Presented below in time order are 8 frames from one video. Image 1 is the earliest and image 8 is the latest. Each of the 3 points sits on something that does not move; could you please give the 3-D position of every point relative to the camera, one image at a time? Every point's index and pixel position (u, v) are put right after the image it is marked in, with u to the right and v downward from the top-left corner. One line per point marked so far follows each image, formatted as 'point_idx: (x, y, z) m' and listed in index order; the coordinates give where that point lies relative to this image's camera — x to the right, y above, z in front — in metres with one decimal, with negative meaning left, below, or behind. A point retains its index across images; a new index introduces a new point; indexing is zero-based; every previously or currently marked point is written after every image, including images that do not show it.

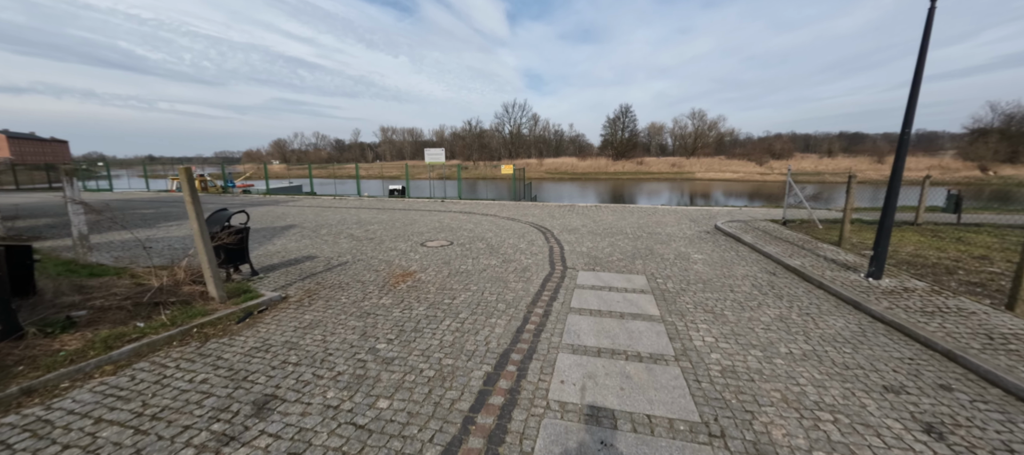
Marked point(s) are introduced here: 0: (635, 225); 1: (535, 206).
0: (+3.8, +0.1, +10.8) m
1: (+1.0, +0.9, +15.8) m
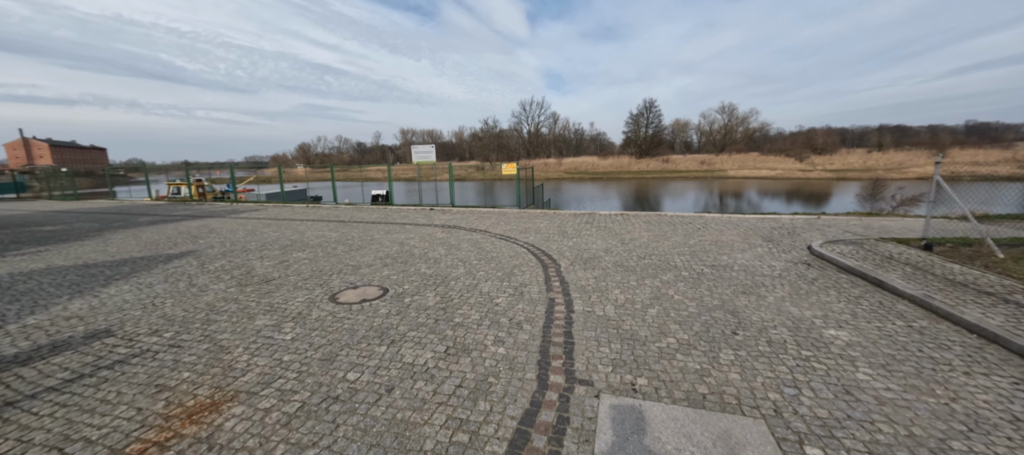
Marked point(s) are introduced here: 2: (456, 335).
0: (+3.6, -0.5, +7.2) m
1: (+1.0, +0.3, +12.3) m
2: (-0.6, -1.2, +3.8) m
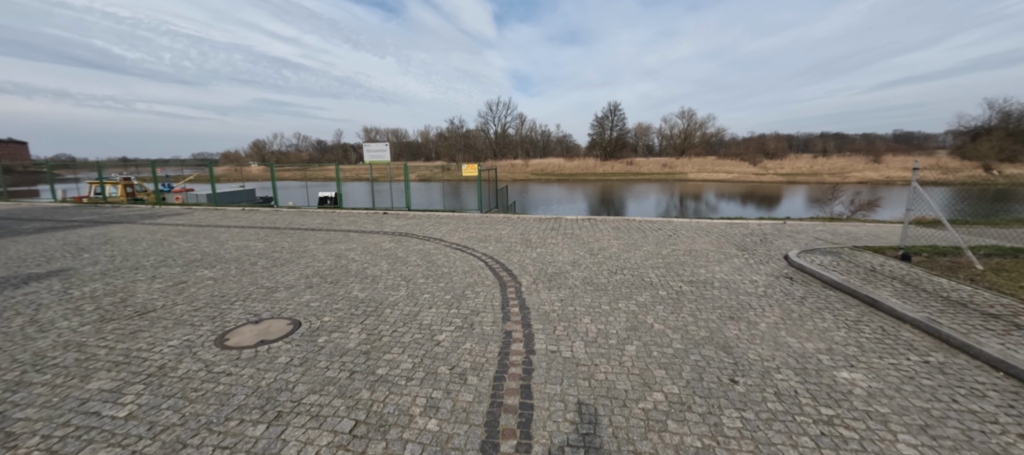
0: (+2.7, -0.7, +6.5) m
1: (-0.3, +0.1, +11.4) m
2: (-1.1, -1.4, +2.8) m
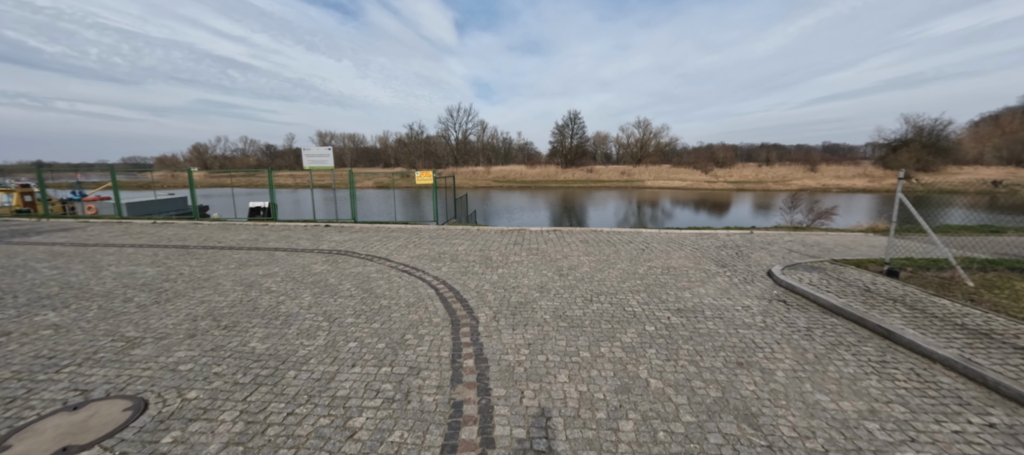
0: (+2.0, -0.9, +5.7) m
1: (-1.5, -0.3, +10.3) m
2: (-1.4, -1.6, +1.6) m
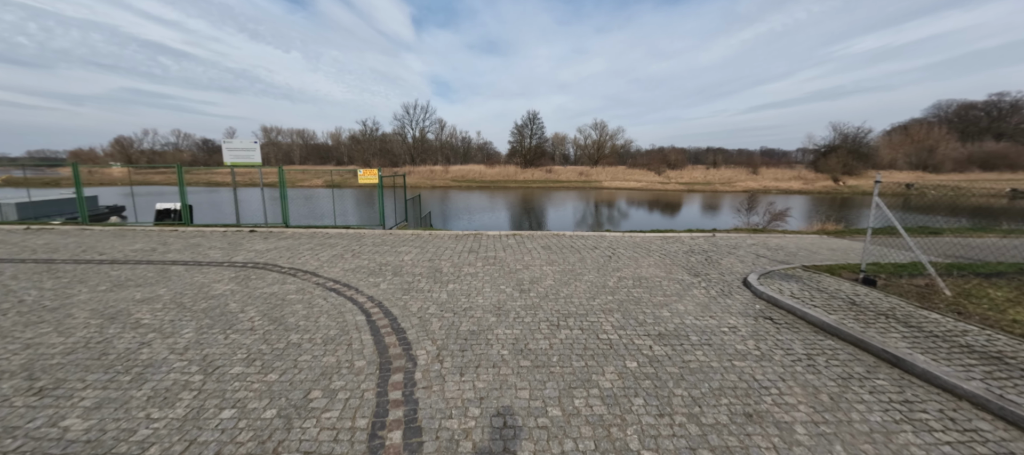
0: (+1.4, -1.0, +5.0) m
1: (-2.6, -0.4, +9.1) m
2: (-1.6, -1.8, +0.5) m
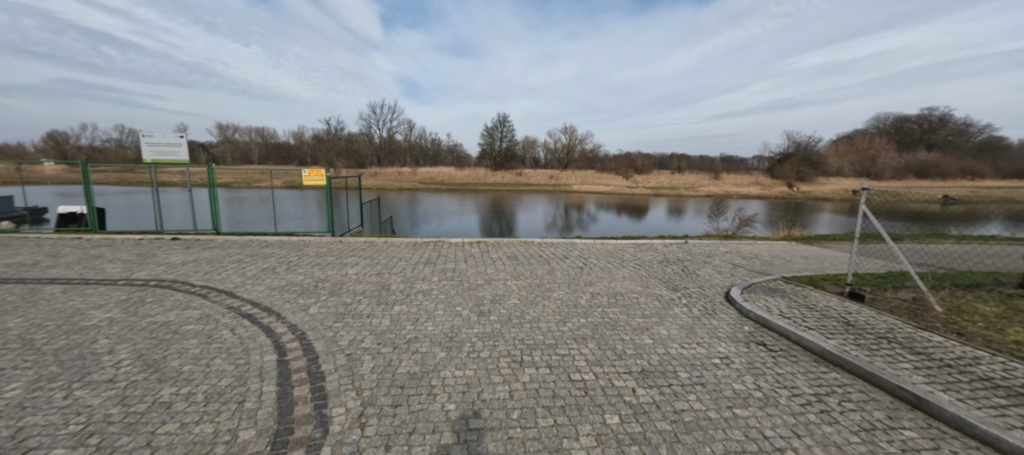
0: (+0.8, -1.2, +4.3) m
1: (-3.5, -0.6, +8.1) m
2: (-1.7, -1.9, -0.4) m
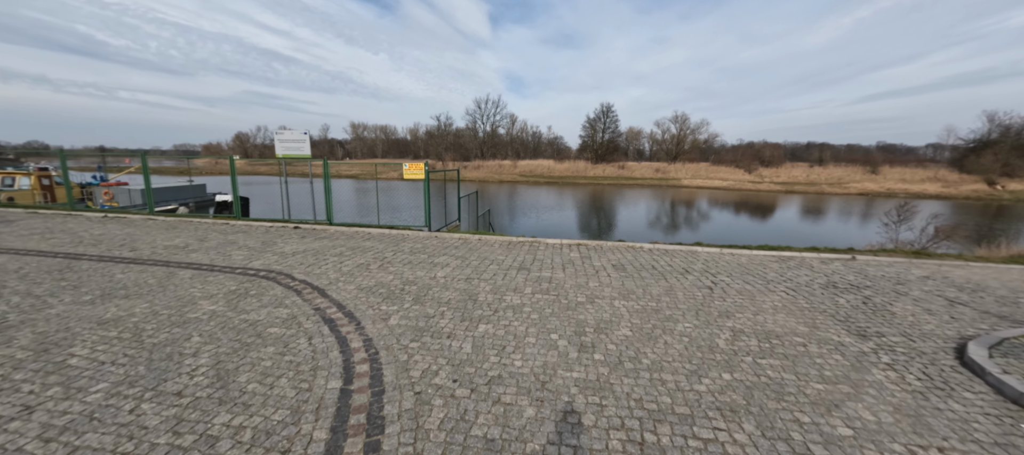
0: (+1.8, -1.4, +3.0) m
1: (-1.3, -0.5, +7.8) m
2: (-1.9, -2.0, -0.9) m
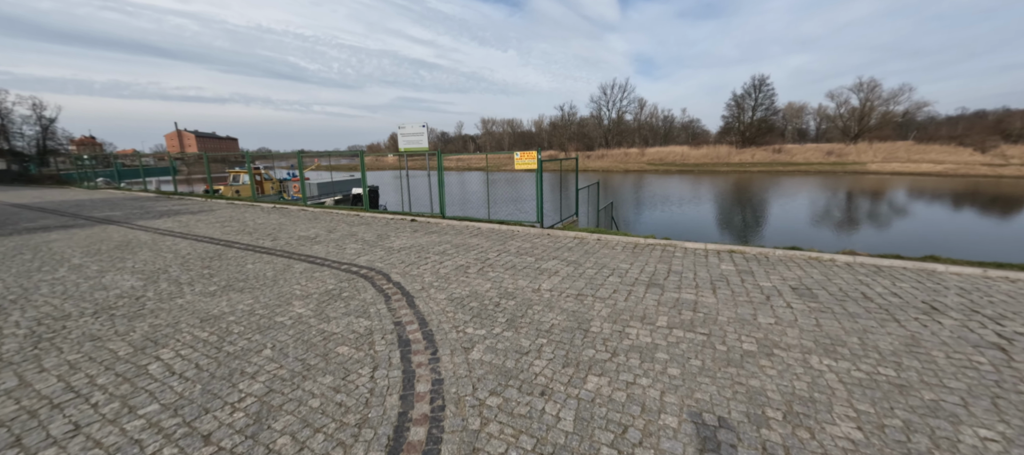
0: (+2.3, -1.6, +1.0) m
1: (+1.1, -0.5, +6.5) m
2: (-2.6, -2.1, -1.3) m
